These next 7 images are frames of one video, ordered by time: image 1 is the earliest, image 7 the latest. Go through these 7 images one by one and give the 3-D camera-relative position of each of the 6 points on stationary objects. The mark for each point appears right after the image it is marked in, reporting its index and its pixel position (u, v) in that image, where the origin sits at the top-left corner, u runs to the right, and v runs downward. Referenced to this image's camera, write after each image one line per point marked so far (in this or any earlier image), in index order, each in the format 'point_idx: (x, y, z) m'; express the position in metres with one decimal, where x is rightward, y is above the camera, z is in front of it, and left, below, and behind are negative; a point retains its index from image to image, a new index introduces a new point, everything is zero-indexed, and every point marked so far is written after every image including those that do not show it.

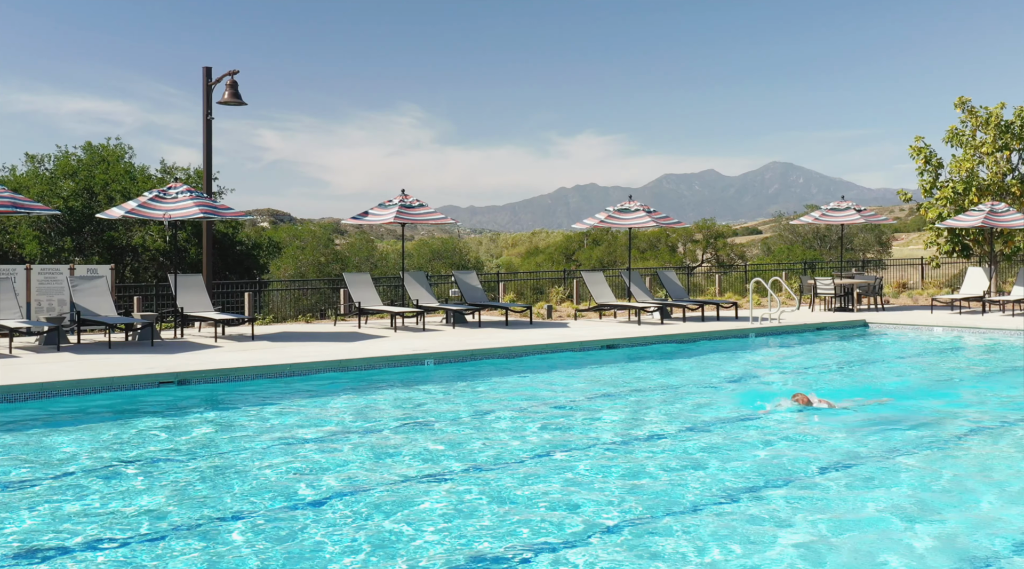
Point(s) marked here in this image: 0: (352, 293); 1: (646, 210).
0: (-2.8, -0.2, +16.4) m
1: (+2.6, +1.4, +18.0) m
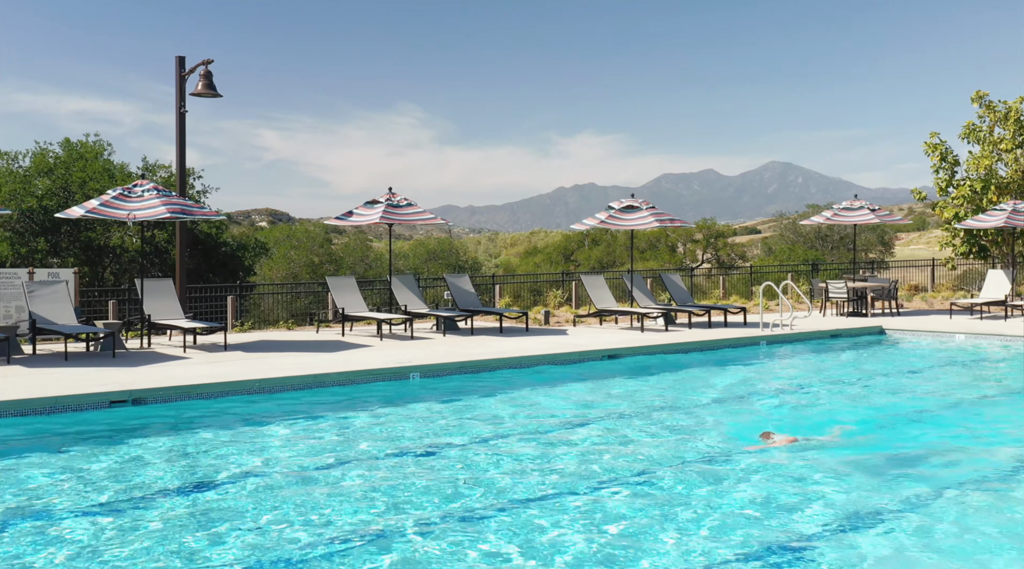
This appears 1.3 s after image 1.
0: (-2.9, -0.2, +15.4) m
1: (+2.5, +1.3, +16.9) m
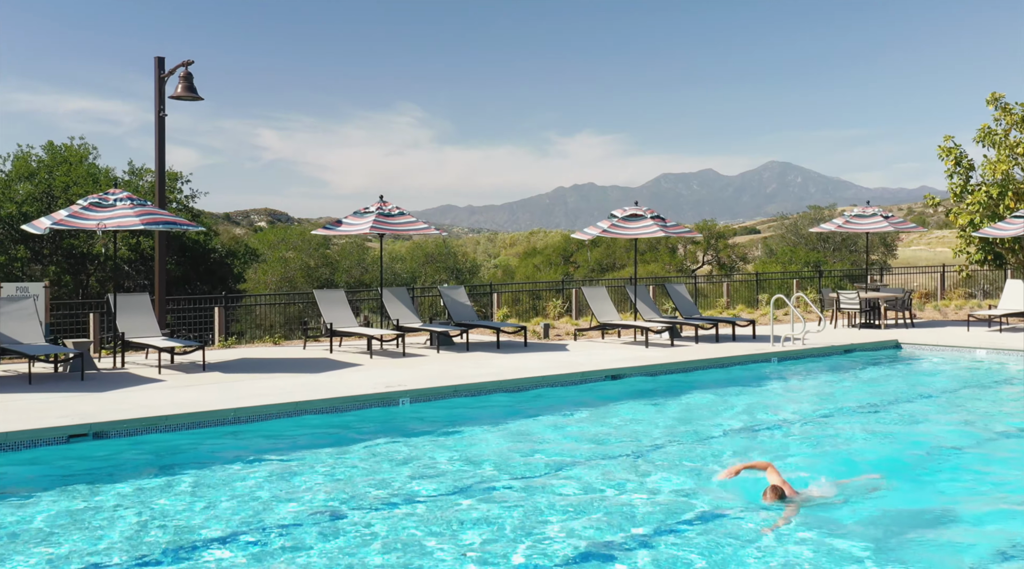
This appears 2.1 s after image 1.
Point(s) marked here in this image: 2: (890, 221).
0: (-3.0, -0.4, +14.6) m
1: (+2.5, +1.1, +16.1) m
2: (+7.7, +1.3, +19.0) m
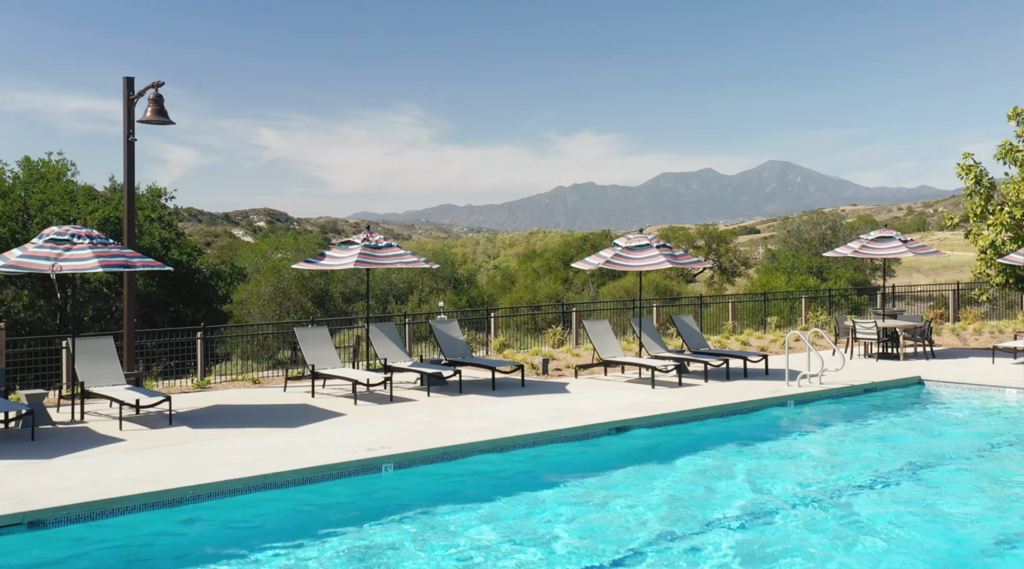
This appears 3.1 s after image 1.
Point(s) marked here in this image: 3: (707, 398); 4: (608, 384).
0: (-3.0, -1.0, +13.6) m
1: (+2.4, +0.6, +15.1) m
2: (+7.6, +0.8, +17.9) m
3: (+2.8, -1.6, +13.3) m
4: (+1.5, -1.6, +14.8) m
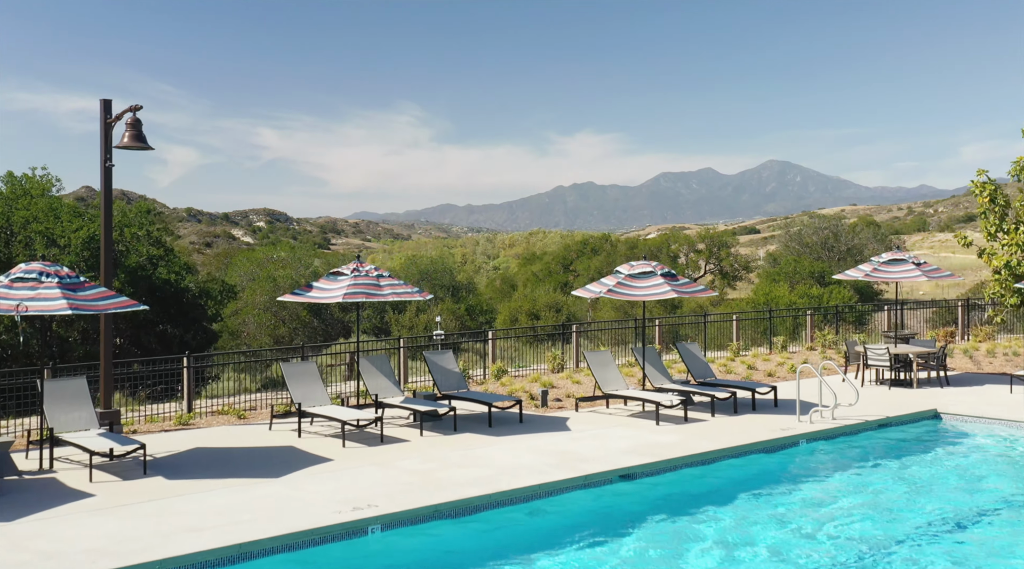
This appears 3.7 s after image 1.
0: (-3.0, -1.4, +12.9) m
1: (+2.4, +0.1, +14.4) m
2: (+7.6, +0.3, +17.3) m
3: (+2.7, -2.1, +12.6) m
4: (+1.5, -2.0, +14.1) m
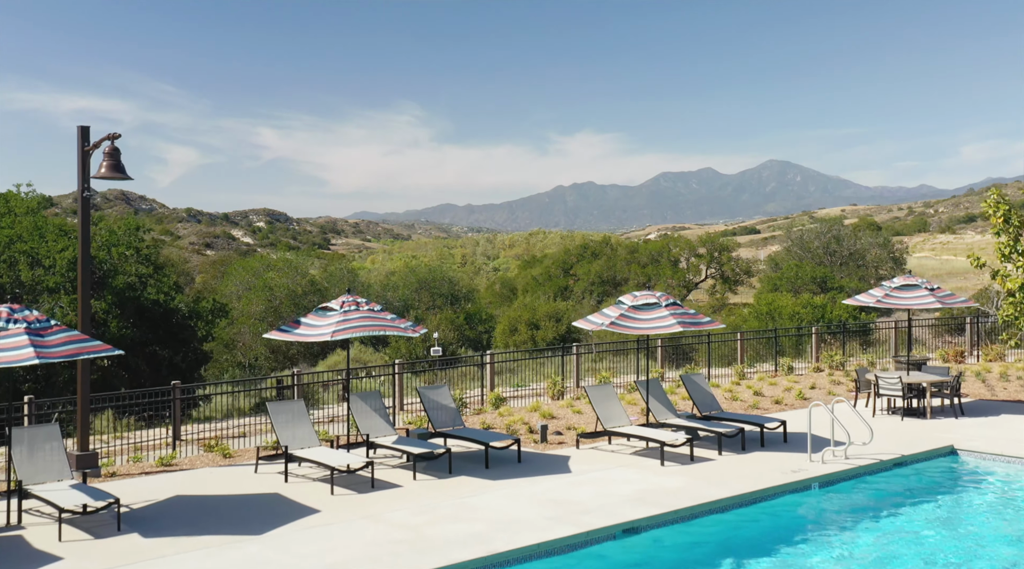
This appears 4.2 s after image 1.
0: (-3.1, -1.9, +12.3) m
1: (+2.4, -0.3, +13.8) m
2: (+7.6, -0.2, +16.6) m
3: (+2.7, -2.5, +12.0) m
4: (+1.4, -2.5, +13.5) m
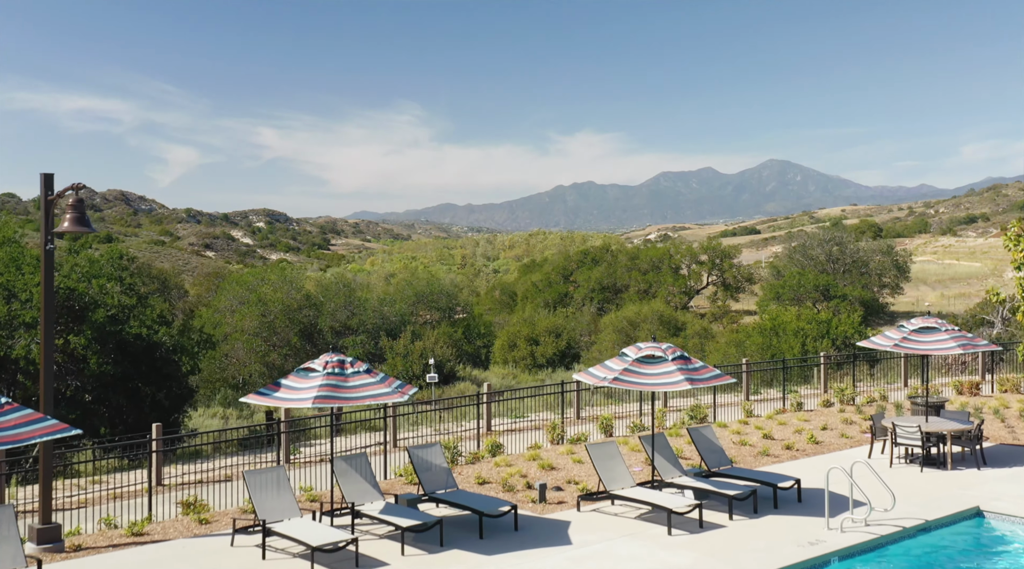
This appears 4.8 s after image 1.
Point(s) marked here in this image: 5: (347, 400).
0: (-3.1, -2.6, +11.4) m
1: (+2.3, -1.0, +12.9) m
2: (+7.5, -0.9, +15.8) m
3: (+2.7, -3.2, +11.1) m
4: (+1.4, -3.2, +12.7) m
5: (-2.0, -1.3, +11.2) m
